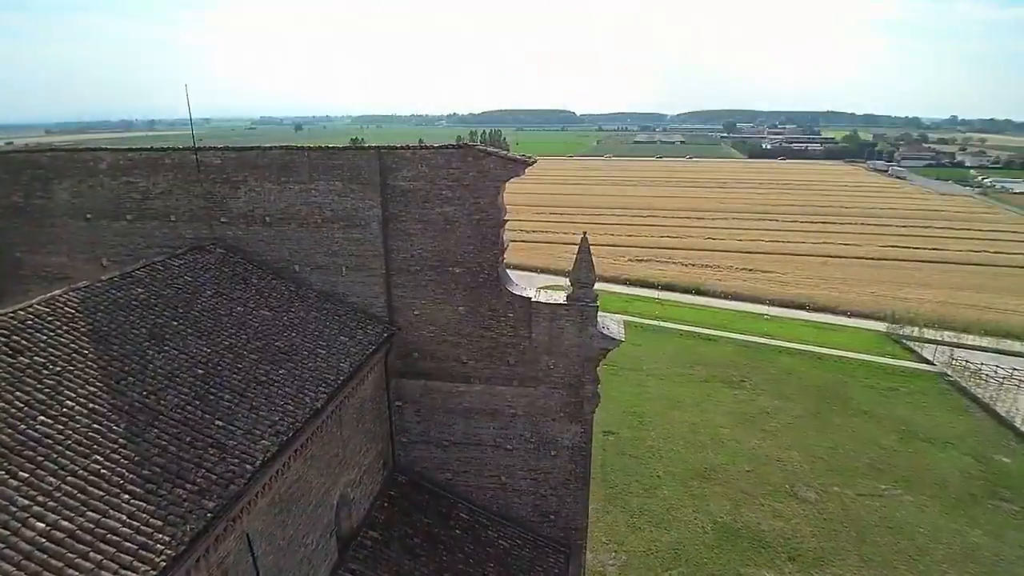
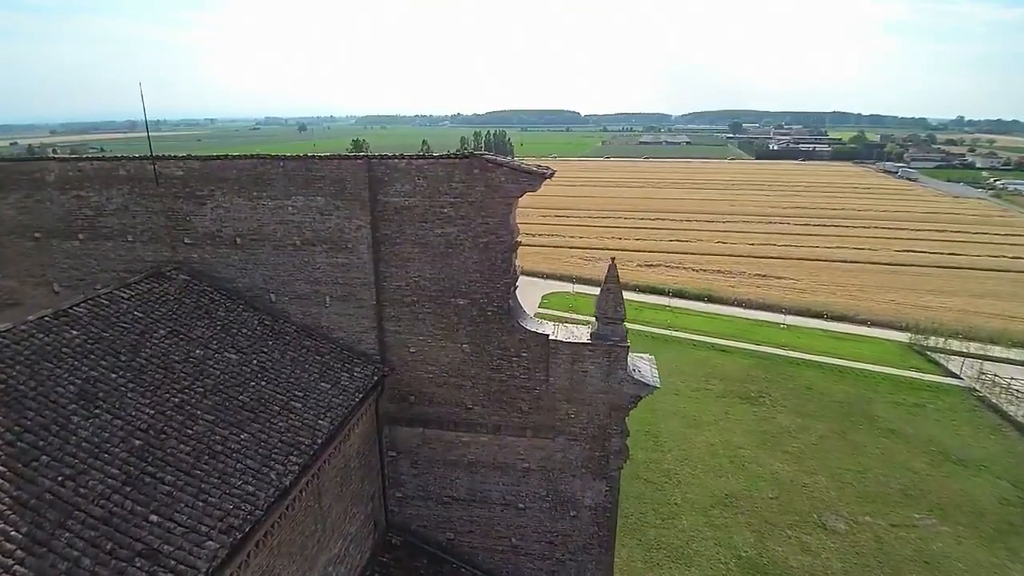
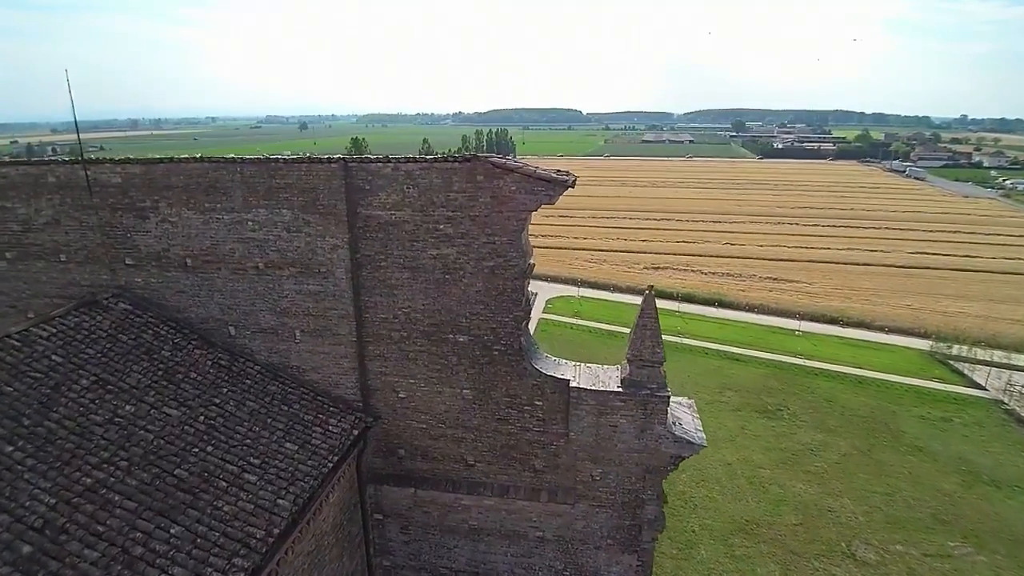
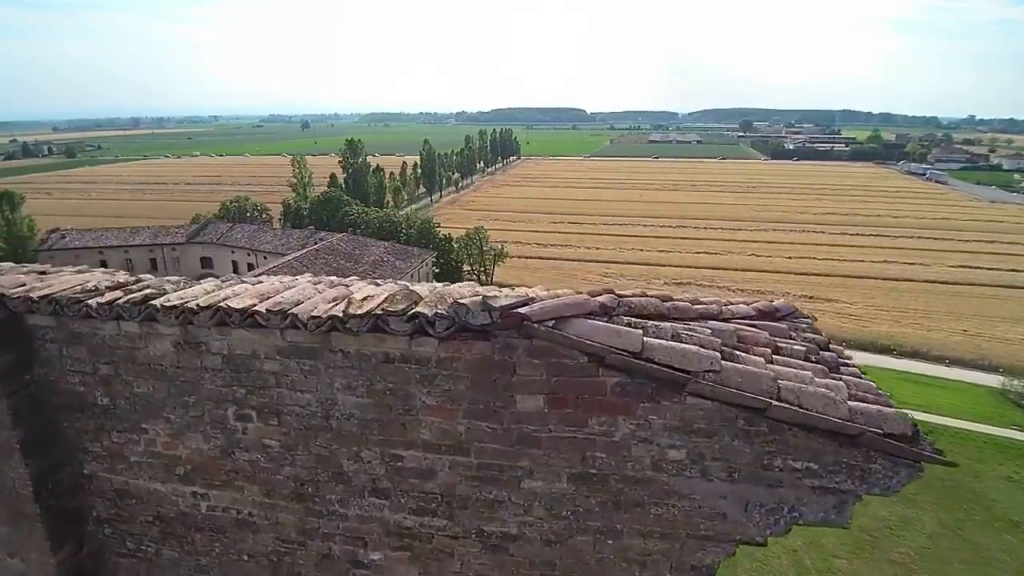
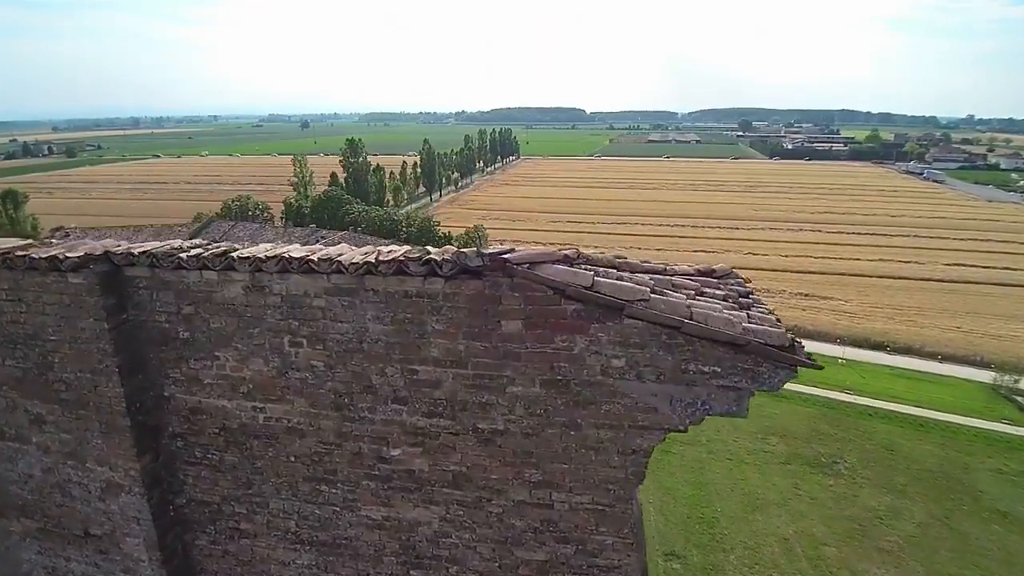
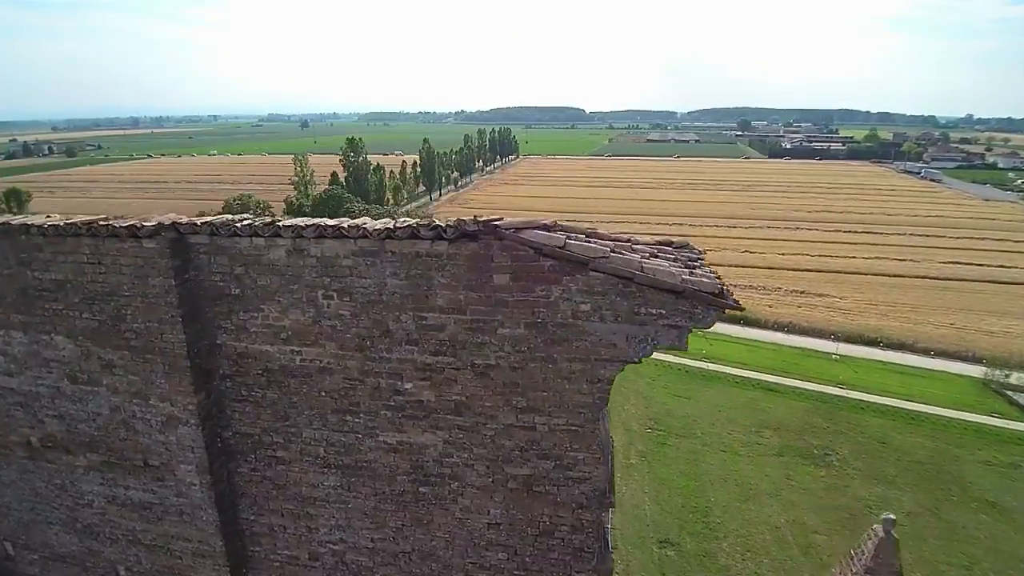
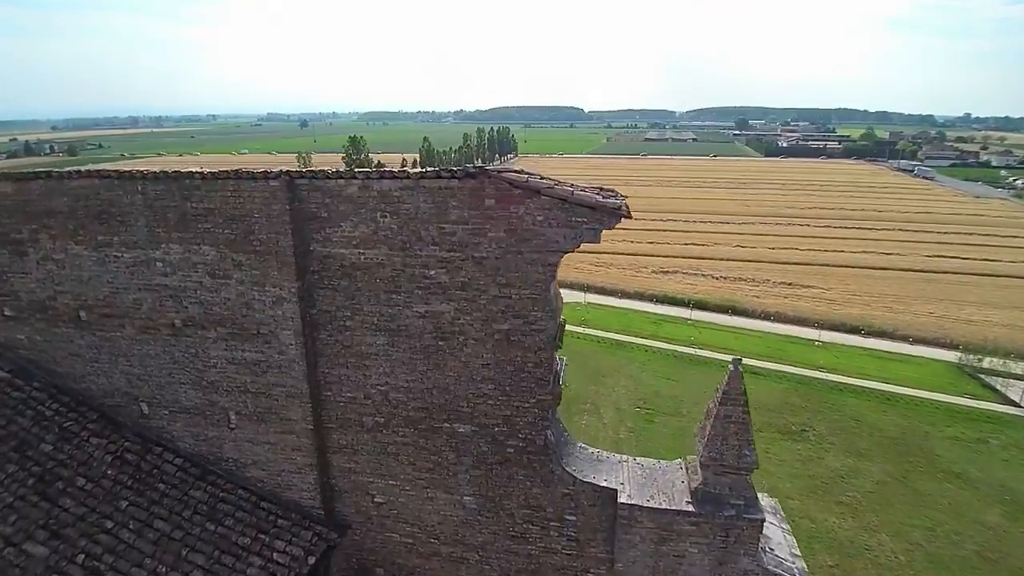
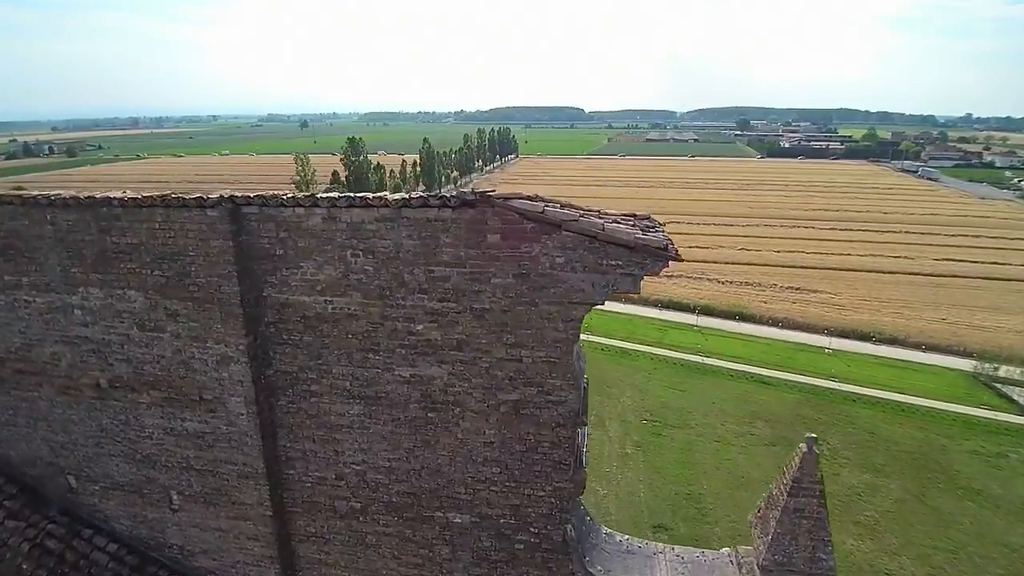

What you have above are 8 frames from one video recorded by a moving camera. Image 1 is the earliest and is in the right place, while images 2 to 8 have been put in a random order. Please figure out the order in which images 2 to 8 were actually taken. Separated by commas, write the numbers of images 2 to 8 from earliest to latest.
2, 3, 7, 8, 6, 5, 4
